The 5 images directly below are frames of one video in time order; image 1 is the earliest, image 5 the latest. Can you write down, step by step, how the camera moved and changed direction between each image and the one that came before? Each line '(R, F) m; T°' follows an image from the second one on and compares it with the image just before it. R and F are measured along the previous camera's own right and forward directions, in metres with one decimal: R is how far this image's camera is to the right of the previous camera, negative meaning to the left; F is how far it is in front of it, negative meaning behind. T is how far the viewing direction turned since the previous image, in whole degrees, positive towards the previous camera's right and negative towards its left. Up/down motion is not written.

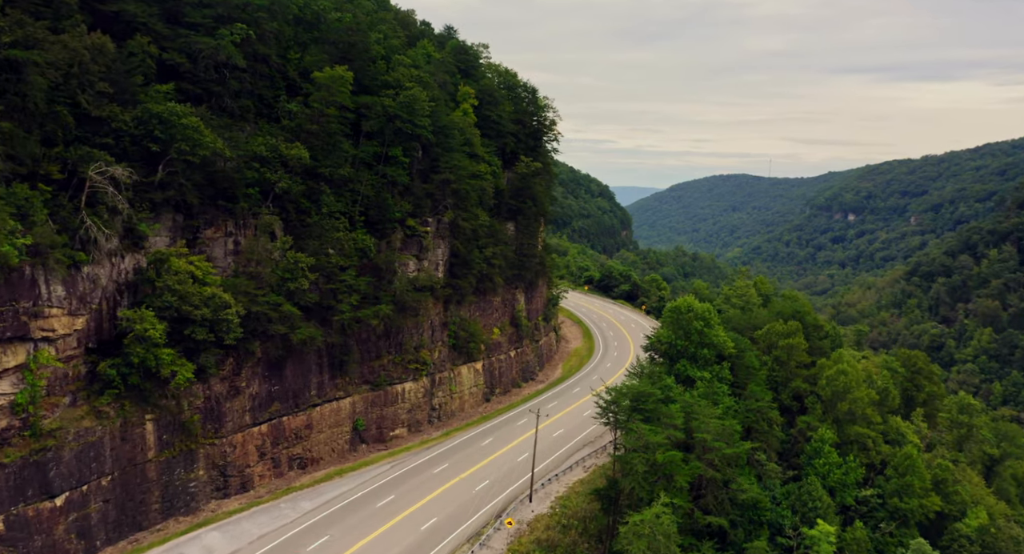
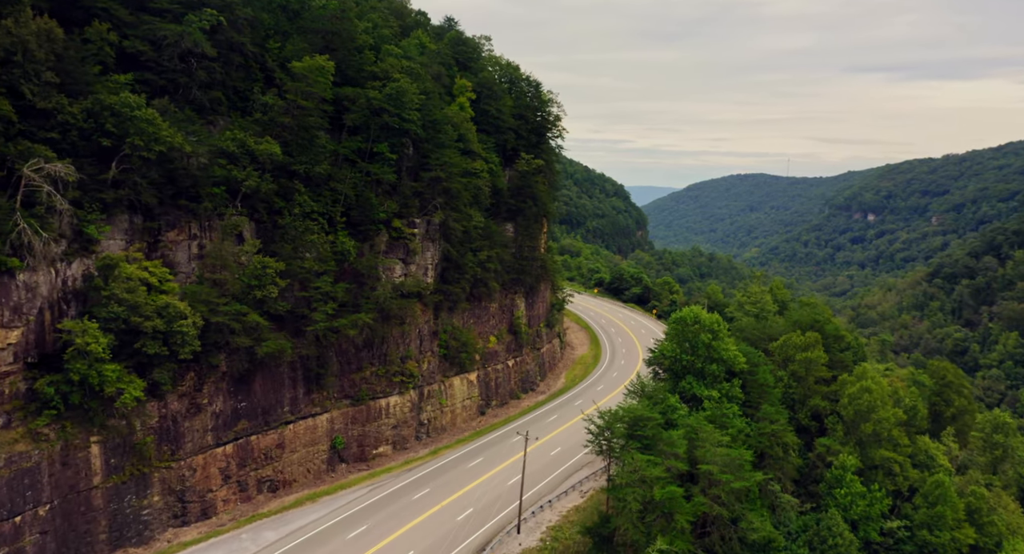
(+1.3, +3.6) m; -1°
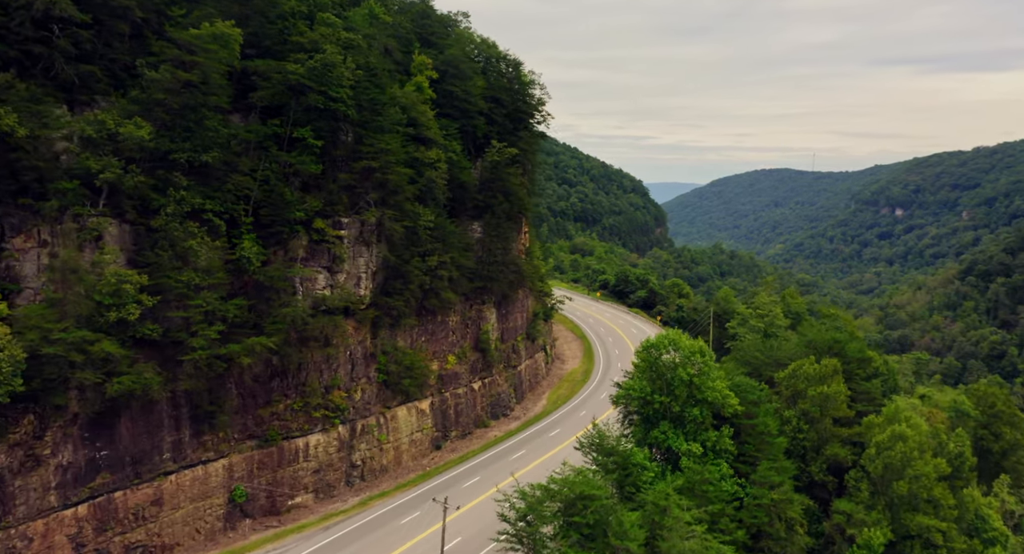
(+3.7, +8.3) m; -2°
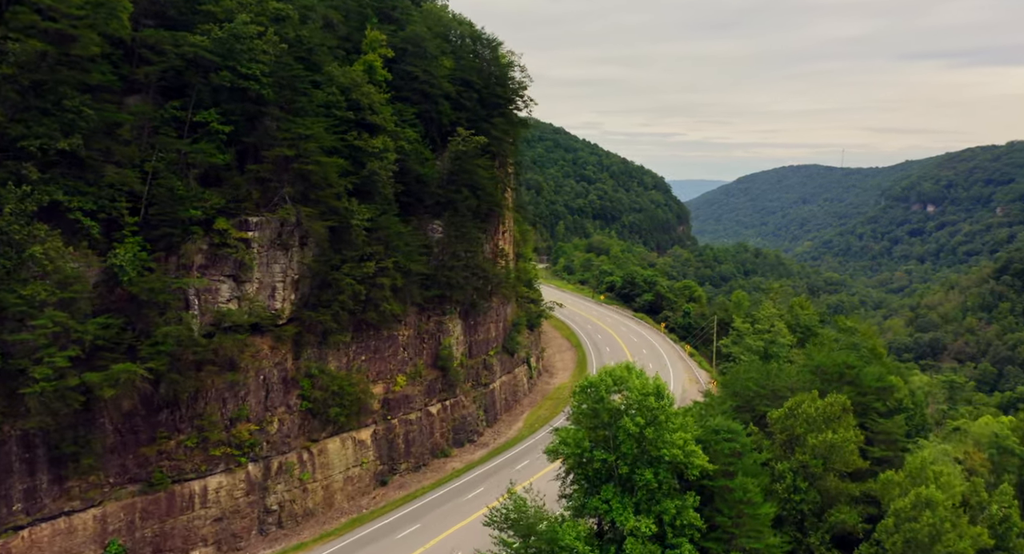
(+3.4, +6.5) m; -2°
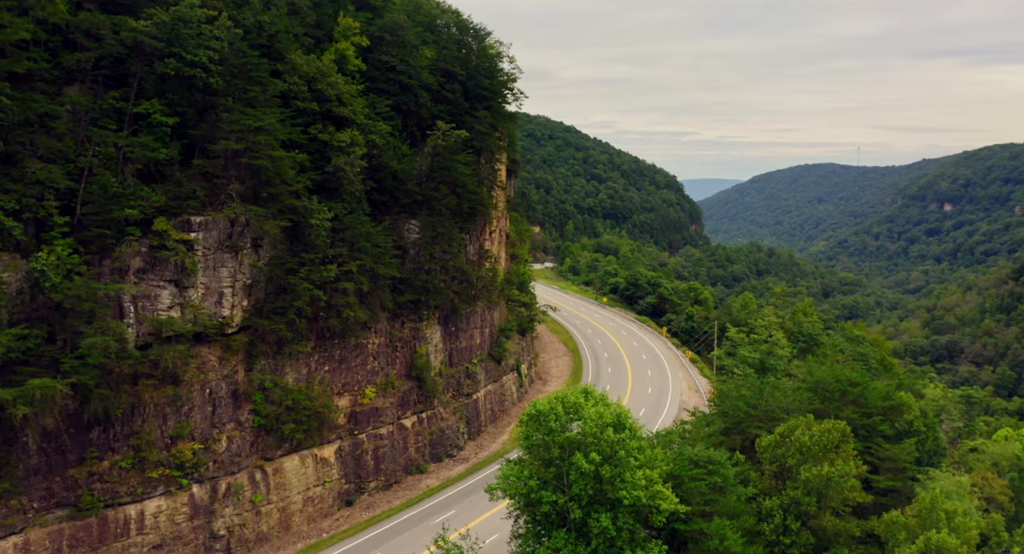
(+1.7, +2.9) m; -1°
